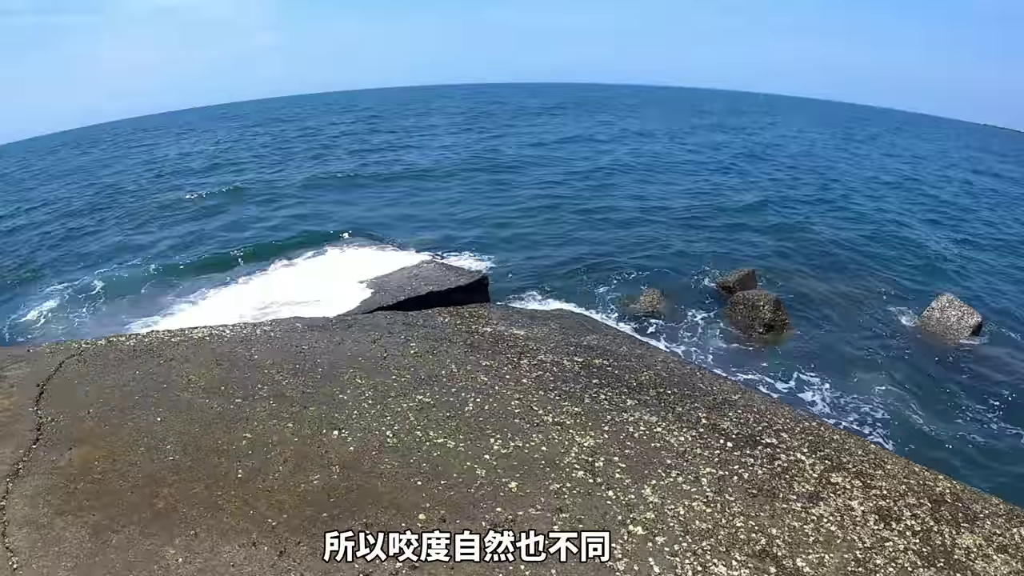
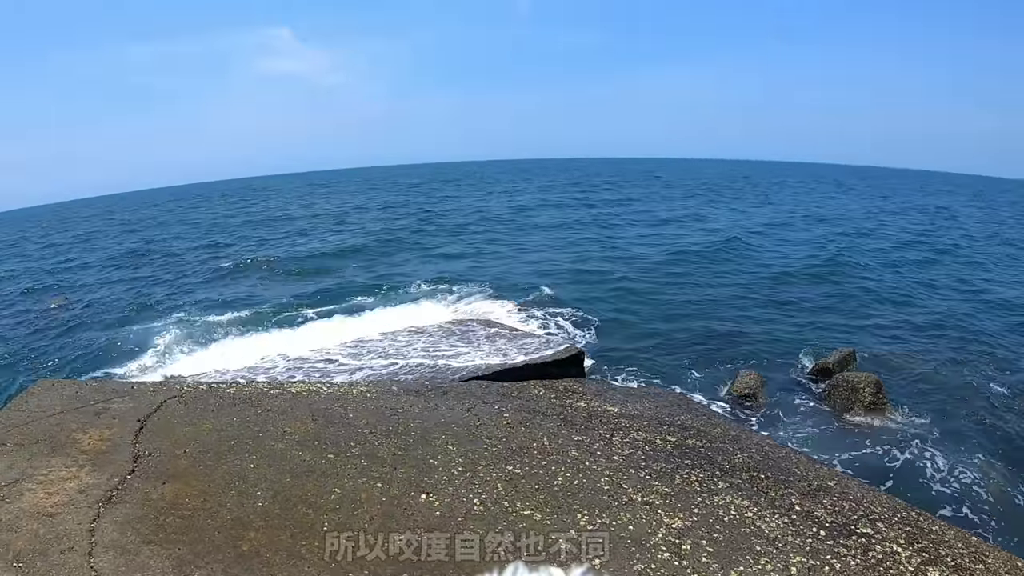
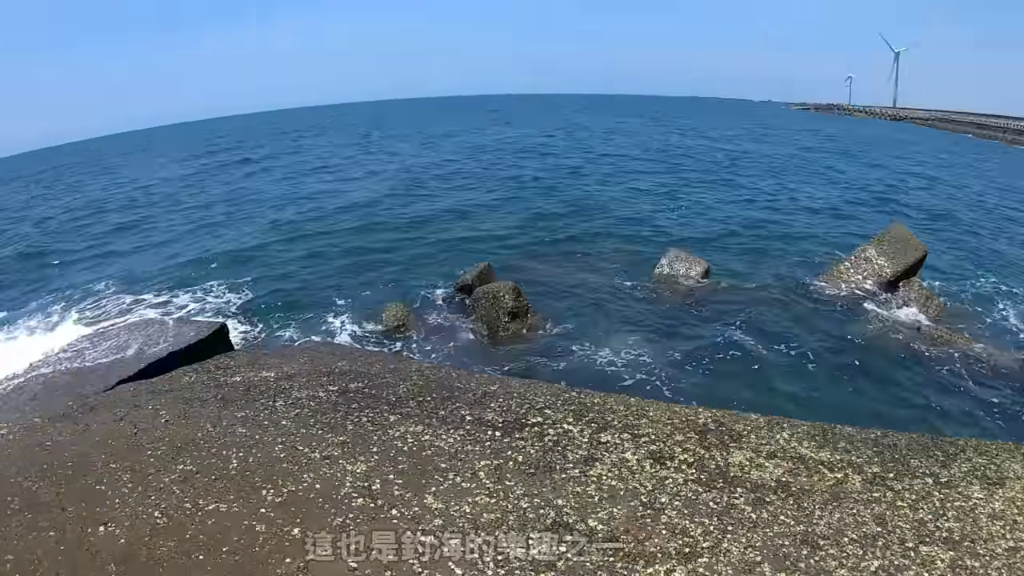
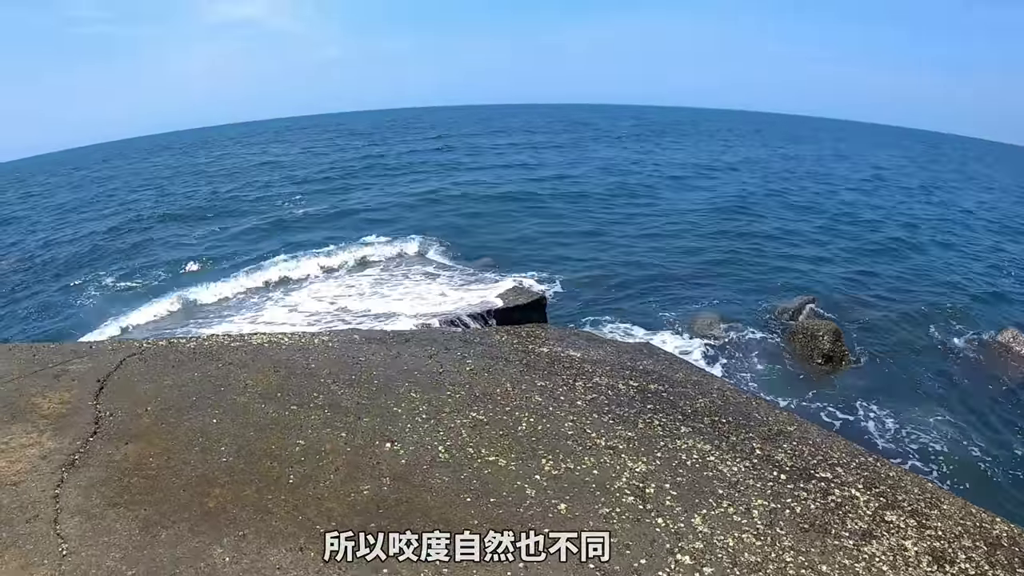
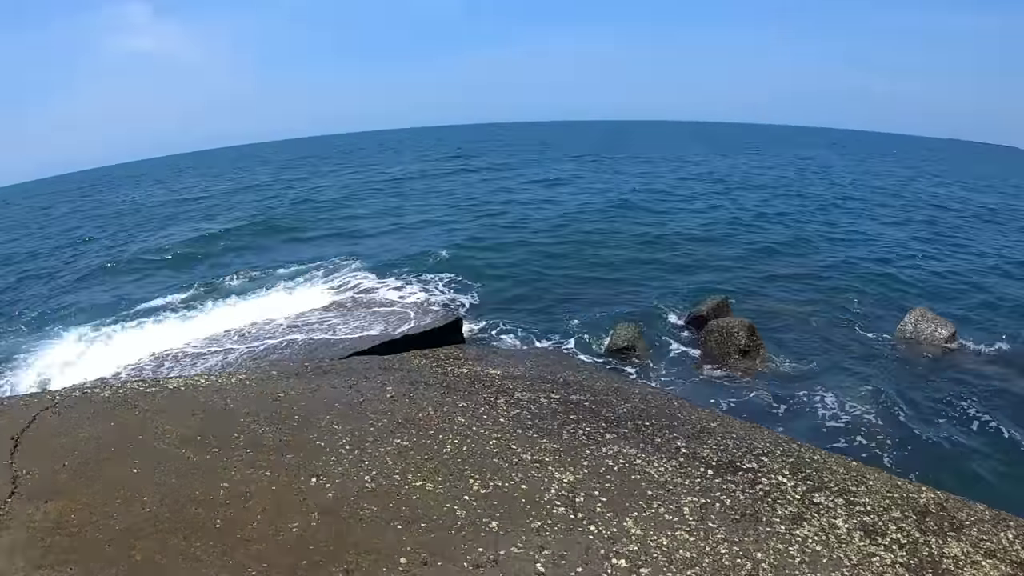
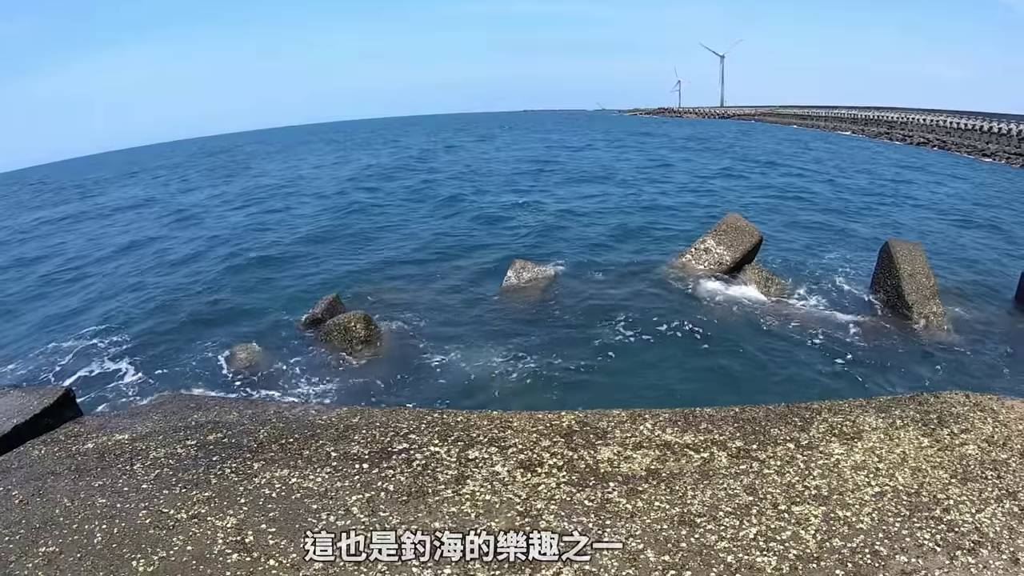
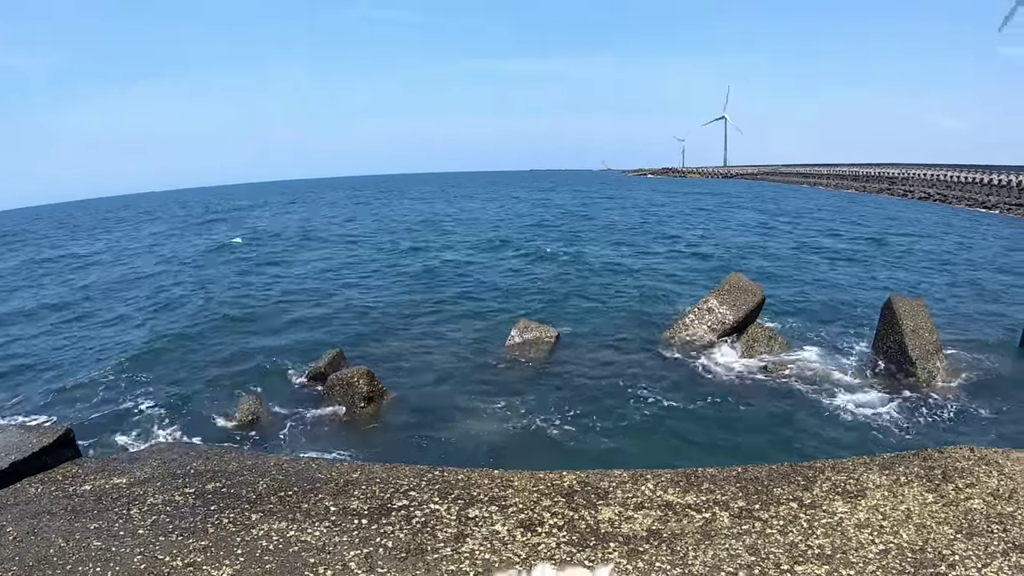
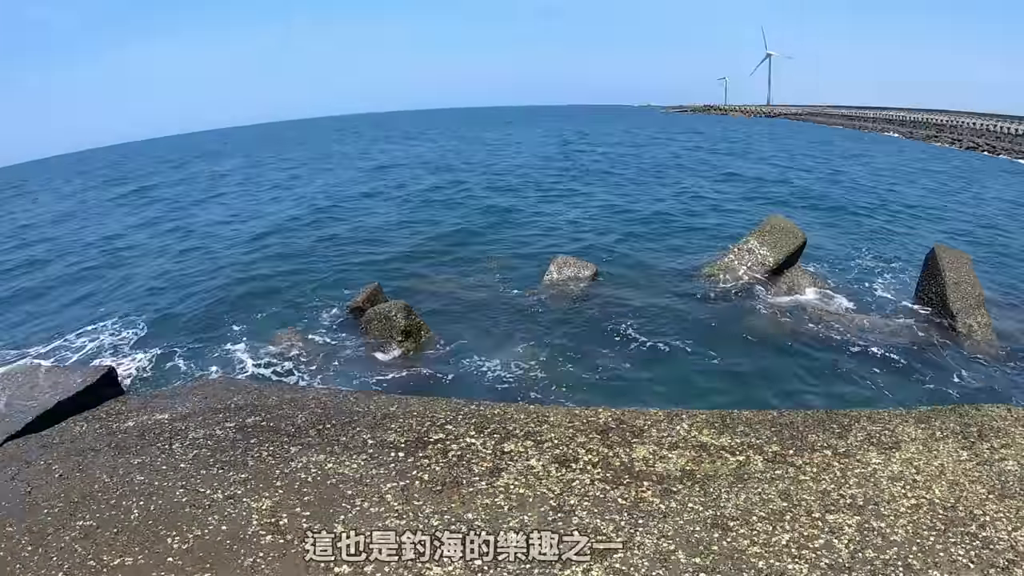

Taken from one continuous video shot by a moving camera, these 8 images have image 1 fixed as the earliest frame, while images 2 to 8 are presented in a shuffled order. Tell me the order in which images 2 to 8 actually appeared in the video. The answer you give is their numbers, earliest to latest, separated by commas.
4, 2, 5, 3, 8, 6, 7
